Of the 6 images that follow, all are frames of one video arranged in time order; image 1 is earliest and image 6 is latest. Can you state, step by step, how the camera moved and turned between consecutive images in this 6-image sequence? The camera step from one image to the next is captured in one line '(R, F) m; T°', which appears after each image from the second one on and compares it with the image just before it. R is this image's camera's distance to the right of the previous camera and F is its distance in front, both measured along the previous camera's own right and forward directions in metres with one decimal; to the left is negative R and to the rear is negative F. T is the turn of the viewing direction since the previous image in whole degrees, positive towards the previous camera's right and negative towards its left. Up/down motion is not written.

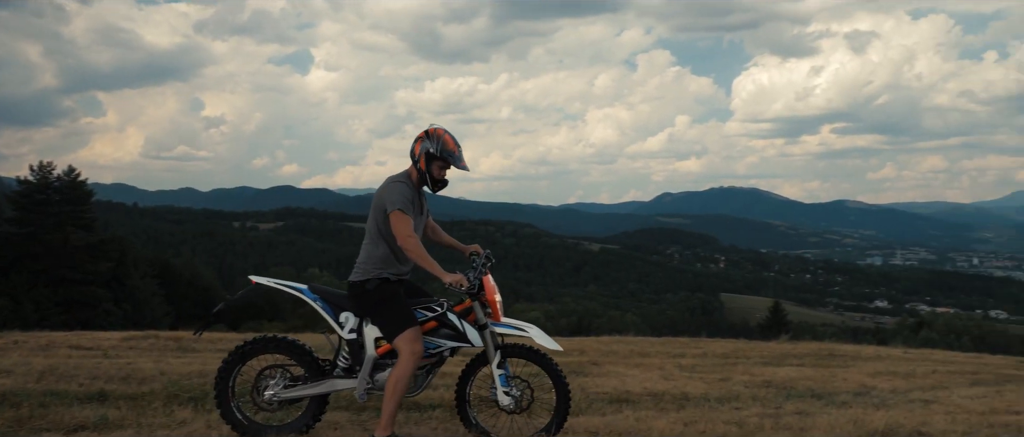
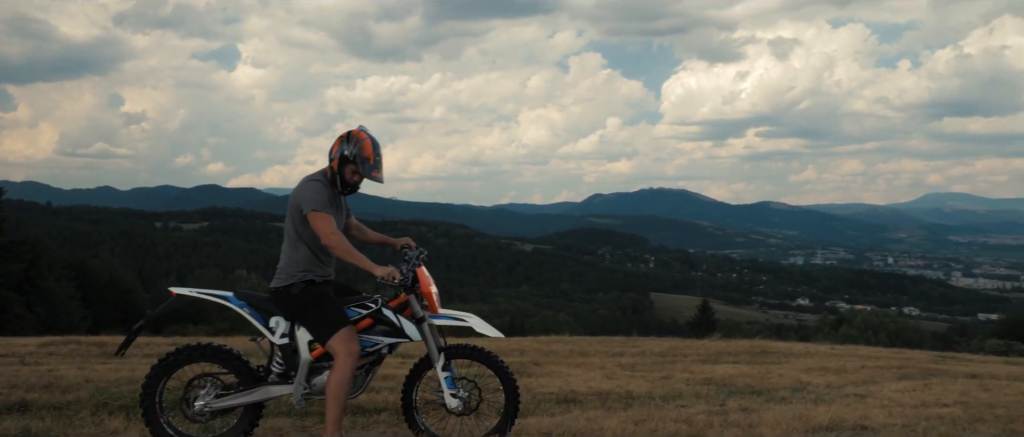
(-0.1, +0.1) m; +5°
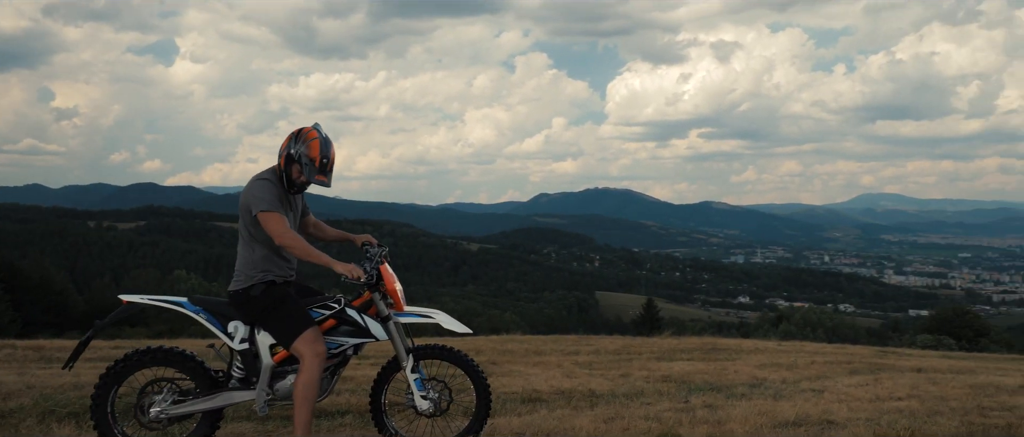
(-0.2, +0.1) m; +4°
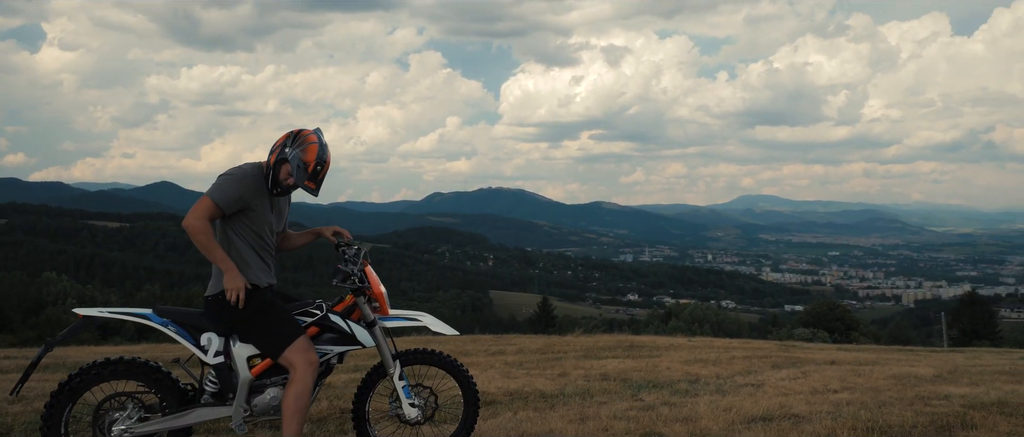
(-0.6, +0.2) m; +8°
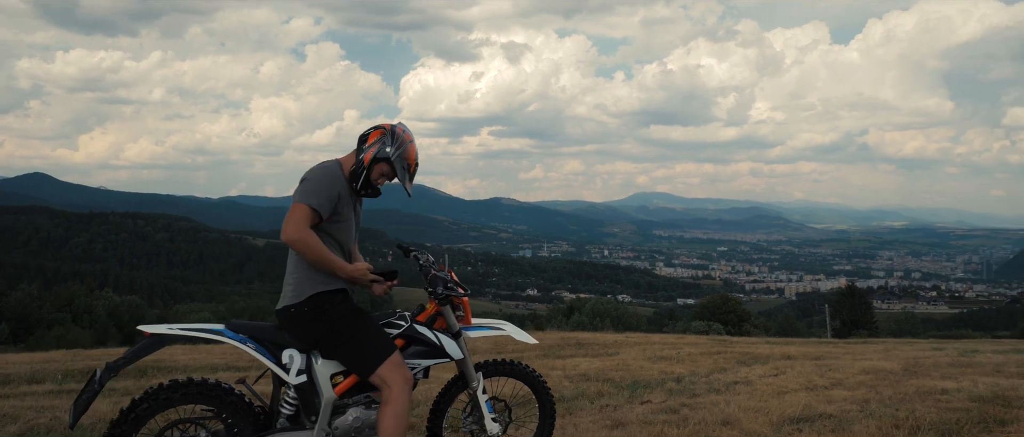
(-1.0, +0.3) m; +7°
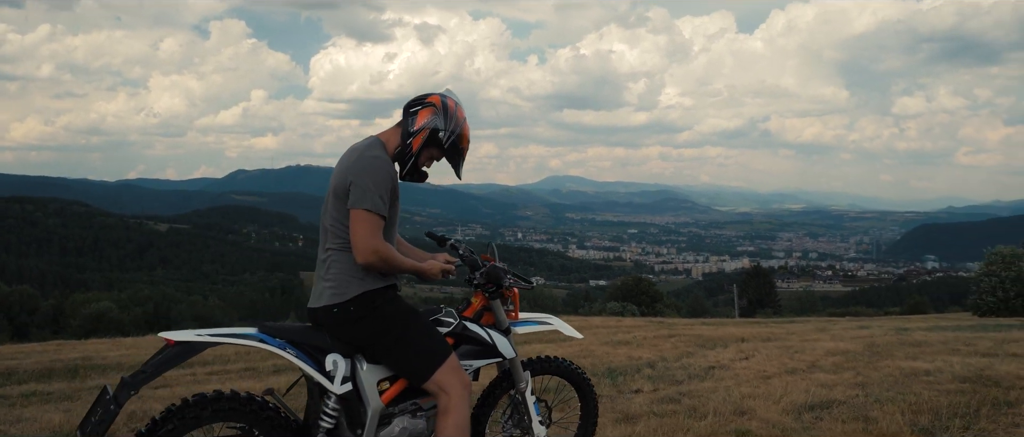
(-0.7, +0.4) m; +6°
